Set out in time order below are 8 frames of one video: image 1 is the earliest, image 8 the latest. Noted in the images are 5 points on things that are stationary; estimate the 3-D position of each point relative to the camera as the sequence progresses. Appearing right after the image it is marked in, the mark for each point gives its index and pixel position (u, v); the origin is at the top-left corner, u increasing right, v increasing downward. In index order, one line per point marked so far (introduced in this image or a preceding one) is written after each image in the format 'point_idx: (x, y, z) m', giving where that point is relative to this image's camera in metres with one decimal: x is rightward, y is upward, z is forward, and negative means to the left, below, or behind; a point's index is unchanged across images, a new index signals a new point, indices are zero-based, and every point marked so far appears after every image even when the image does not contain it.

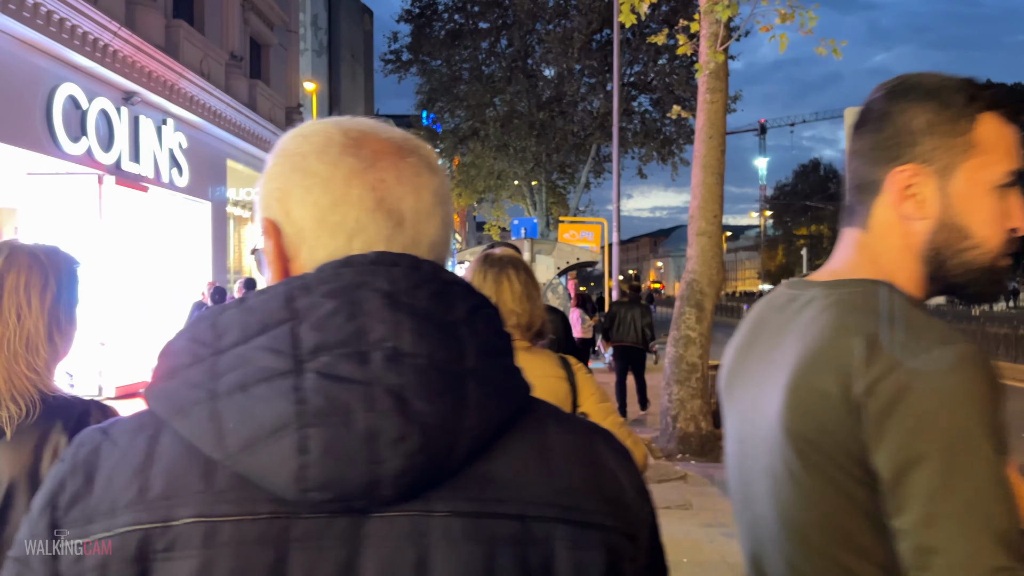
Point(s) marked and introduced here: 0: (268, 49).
0: (-5.5, +5.4, +18.5) m
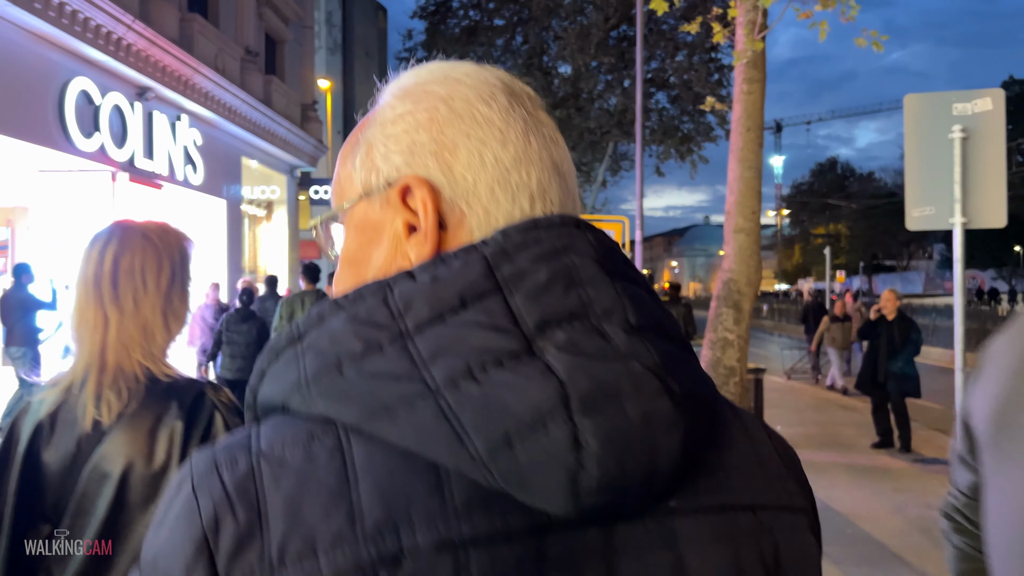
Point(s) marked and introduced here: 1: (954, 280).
0: (-5.1, +5.4, +18.2) m
1: (+2.7, 0.0, +5.0) m
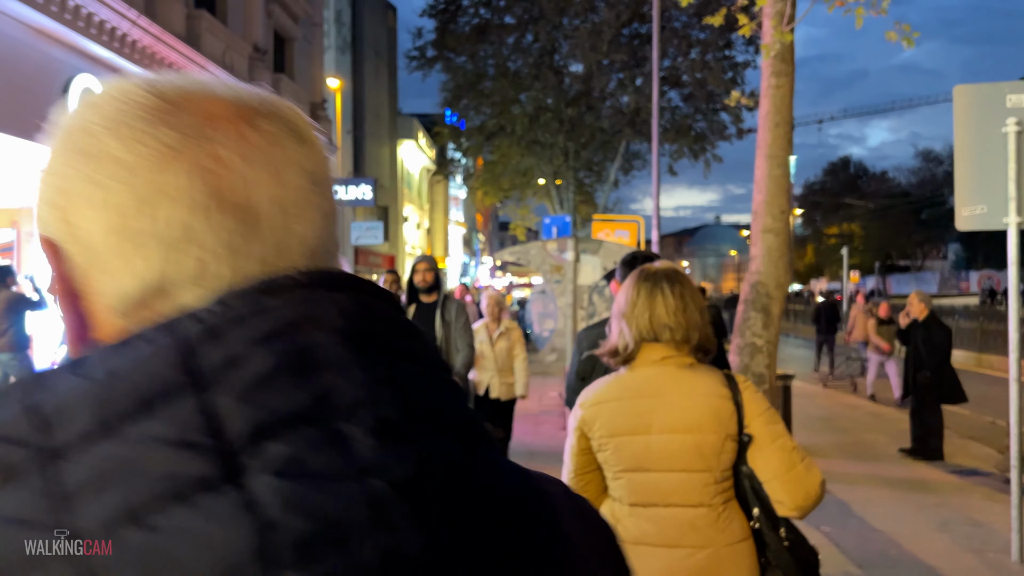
0: (-4.8, +5.4, +17.9) m
1: (+2.8, 0.0, +4.7) m
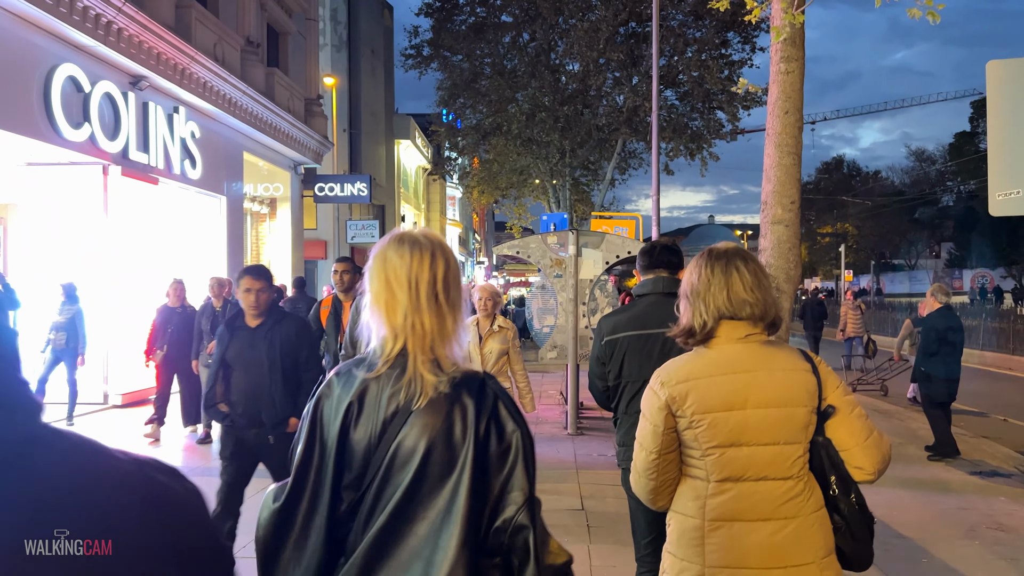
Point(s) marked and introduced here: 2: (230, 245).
0: (-4.9, +5.4, +17.6) m
1: (+2.9, 0.0, +4.4) m
2: (-5.1, +0.8, +14.8) m
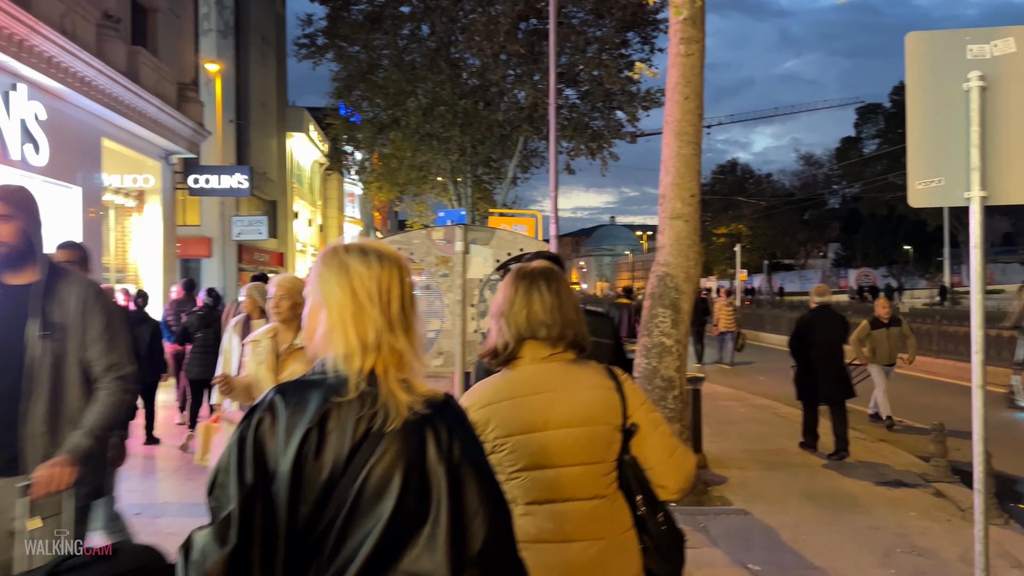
0: (-7.1, +5.4, +16.1) m
1: (+2.2, 0.0, +3.9) m
2: (-7.0, +0.8, +13.3) m
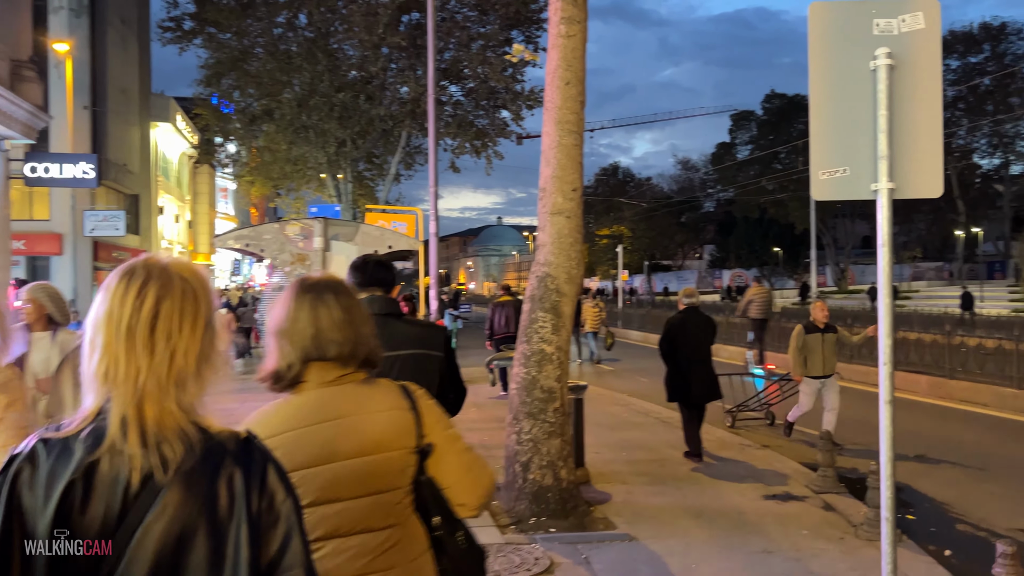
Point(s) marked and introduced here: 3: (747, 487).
0: (-9.3, +5.4, +14.3) m
1: (+1.6, 0.0, +3.5) m
2: (-8.8, +0.8, +11.5) m
3: (+1.9, -1.6, +6.4) m
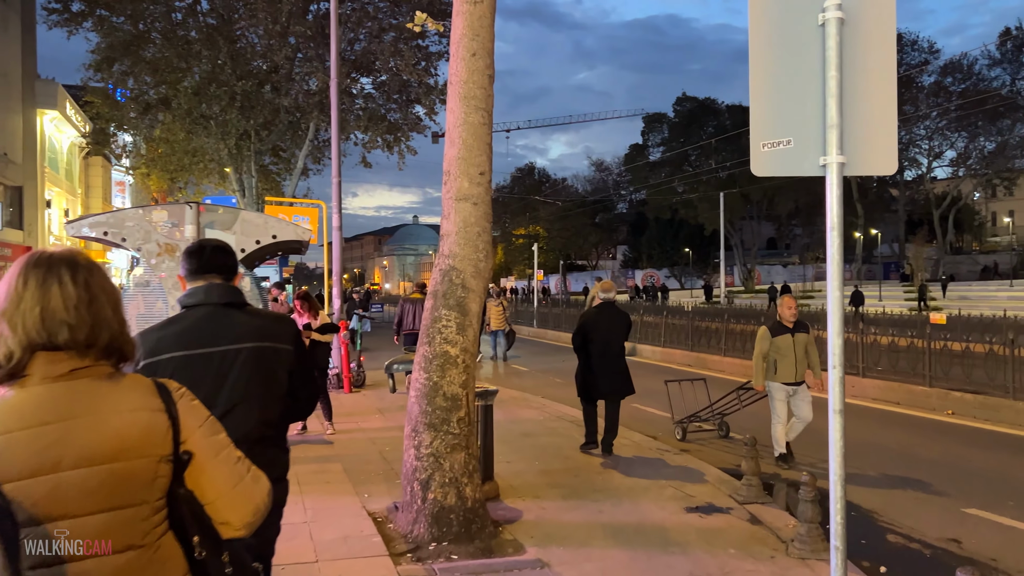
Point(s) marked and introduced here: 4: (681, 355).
0: (-10.8, +5.5, +12.6) m
1: (+1.1, 0.0, +3.0) m
2: (-10.0, +0.8, +9.9) m
3: (+1.1, -1.5, +5.9) m
4: (+3.5, -1.4, +16.7) m
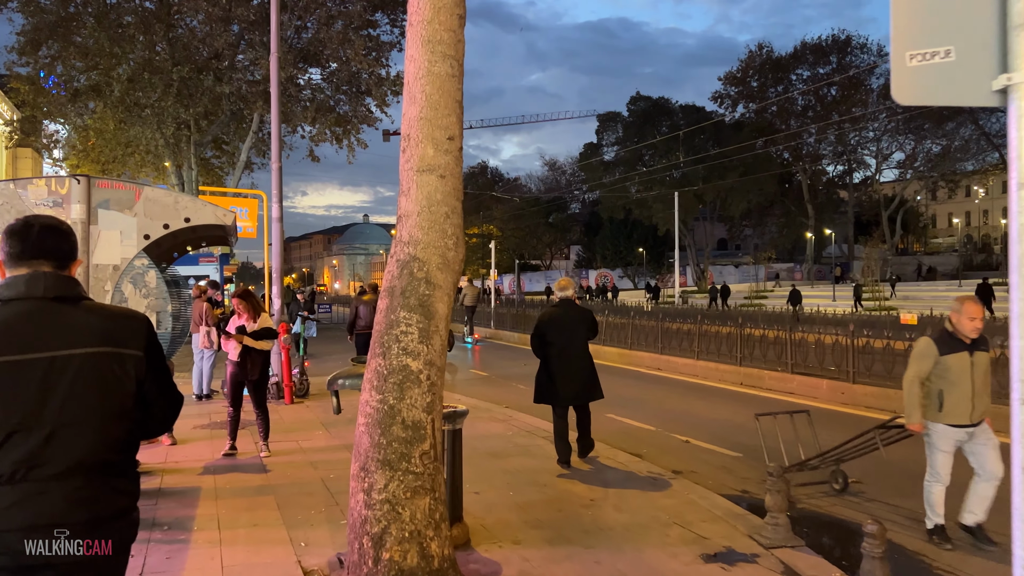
0: (-11.3, +5.5, +10.8) m
1: (+1.2, +0.1, +1.9) m
2: (-10.3, +0.8, +8.1) m
3: (+1.0, -1.5, +4.9) m
4: (+2.6, -1.3, +15.8) m
